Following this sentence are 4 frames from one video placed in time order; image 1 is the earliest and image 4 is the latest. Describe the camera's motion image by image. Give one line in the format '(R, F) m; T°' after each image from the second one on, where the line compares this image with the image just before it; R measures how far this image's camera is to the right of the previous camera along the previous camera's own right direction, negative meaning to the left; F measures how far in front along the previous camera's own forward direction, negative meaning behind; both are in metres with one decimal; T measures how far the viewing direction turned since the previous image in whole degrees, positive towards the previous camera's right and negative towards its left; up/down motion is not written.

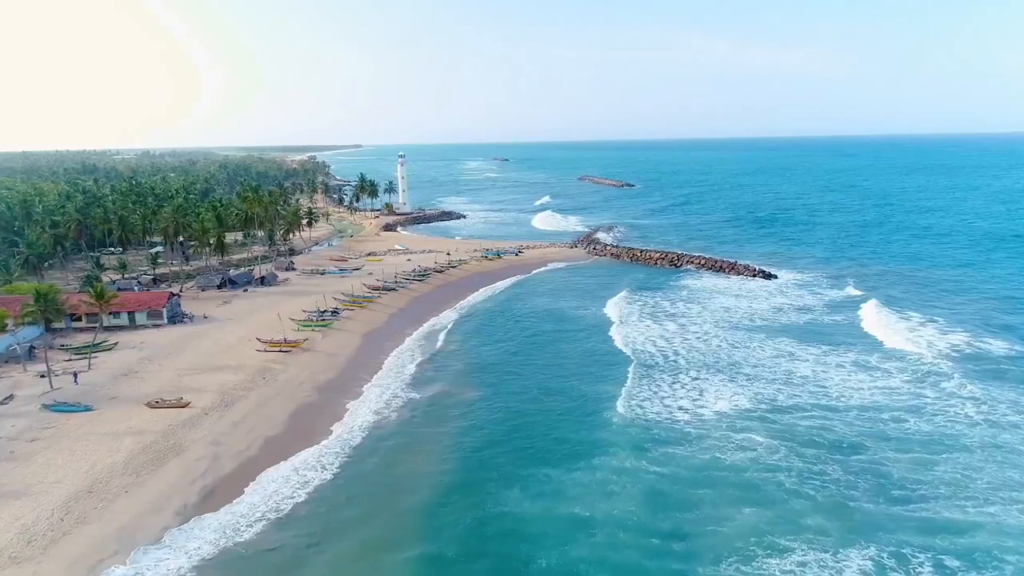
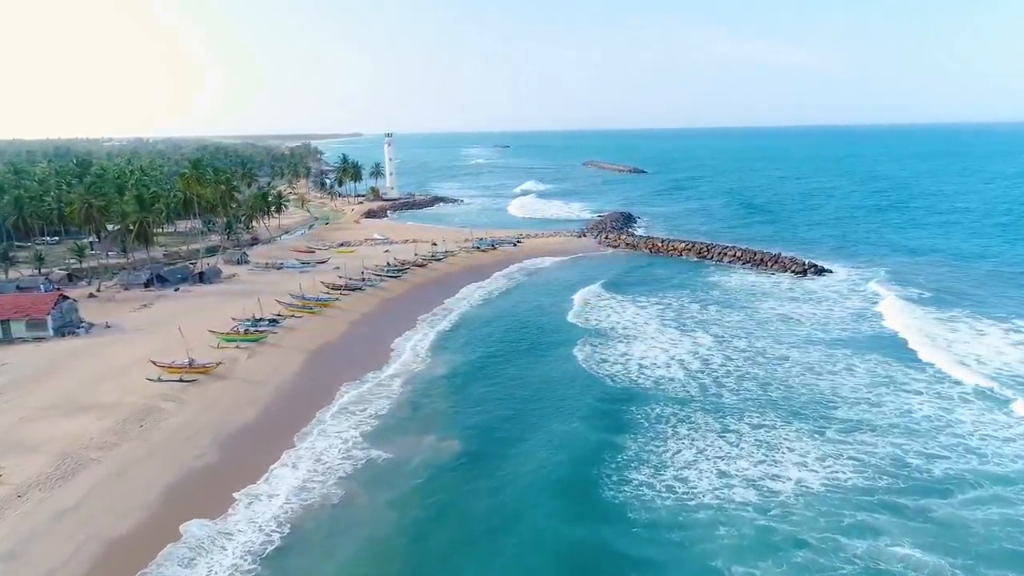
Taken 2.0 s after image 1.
(+0.3, +10.1) m; 0°
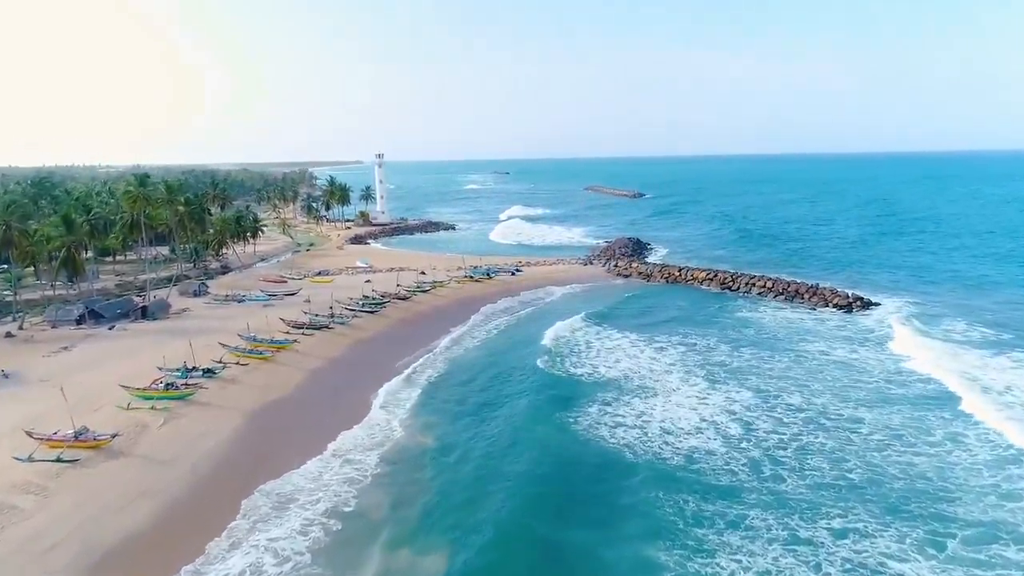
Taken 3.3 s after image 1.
(+0.2, +6.4) m; 0°
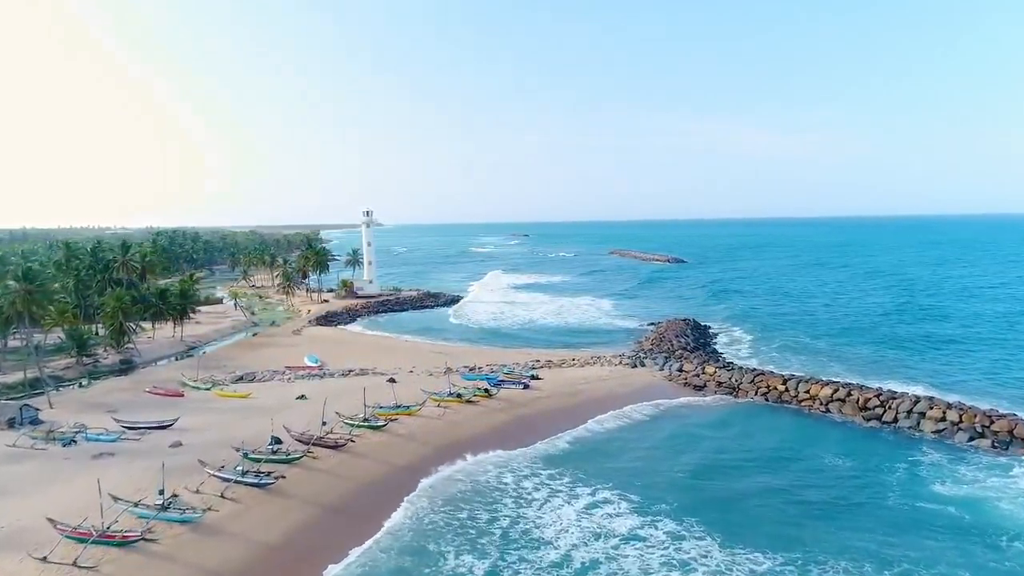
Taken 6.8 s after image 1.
(+0.2, +16.8) m; -1°
